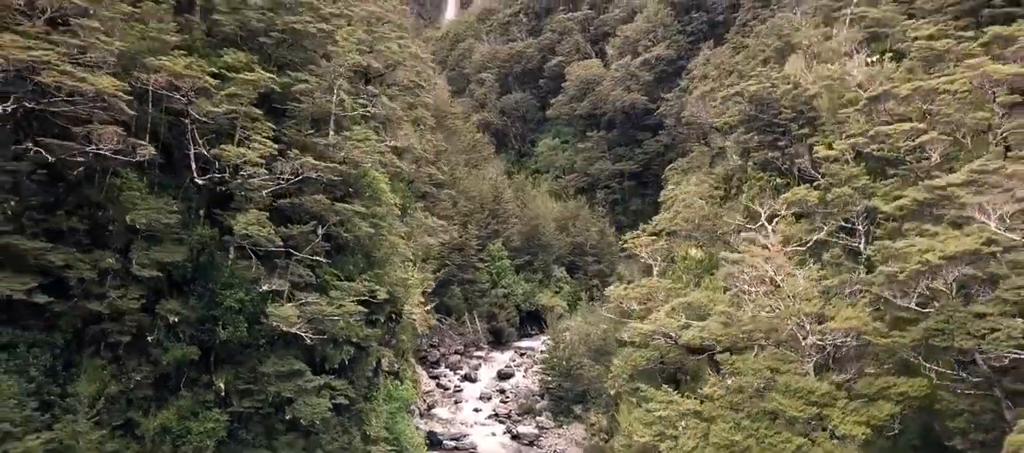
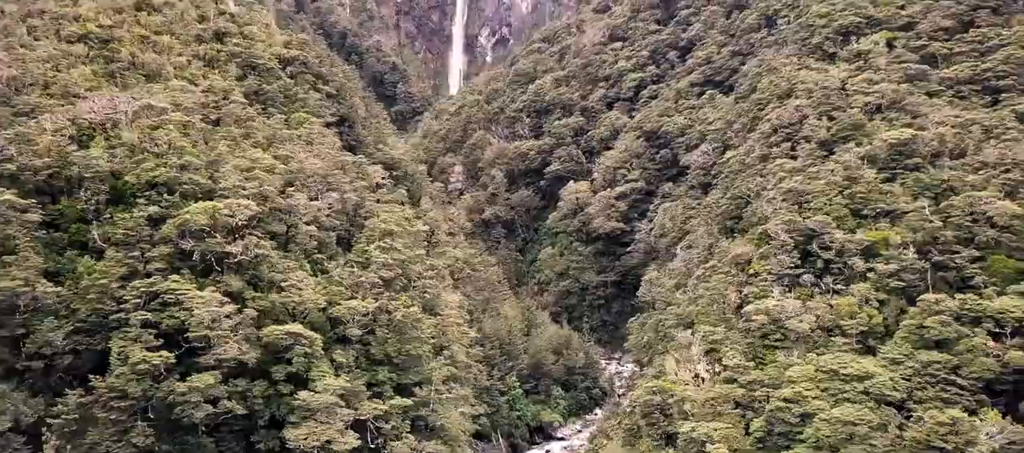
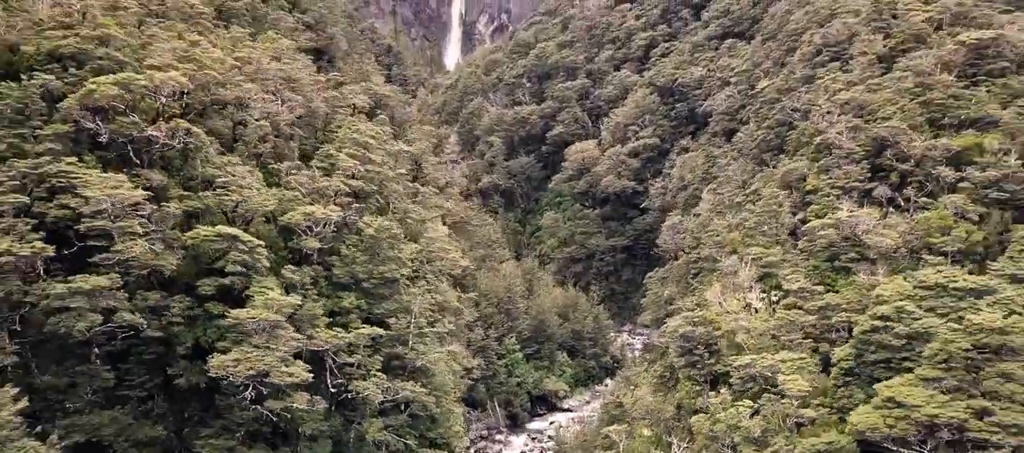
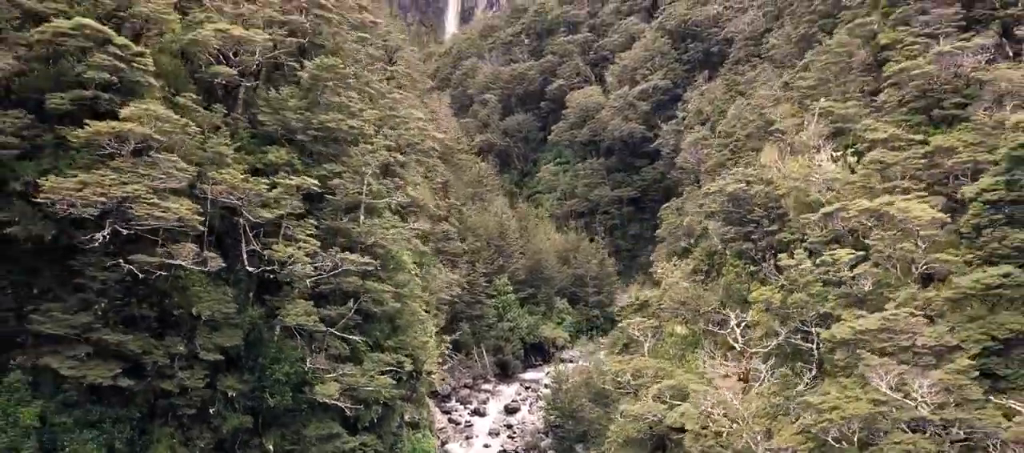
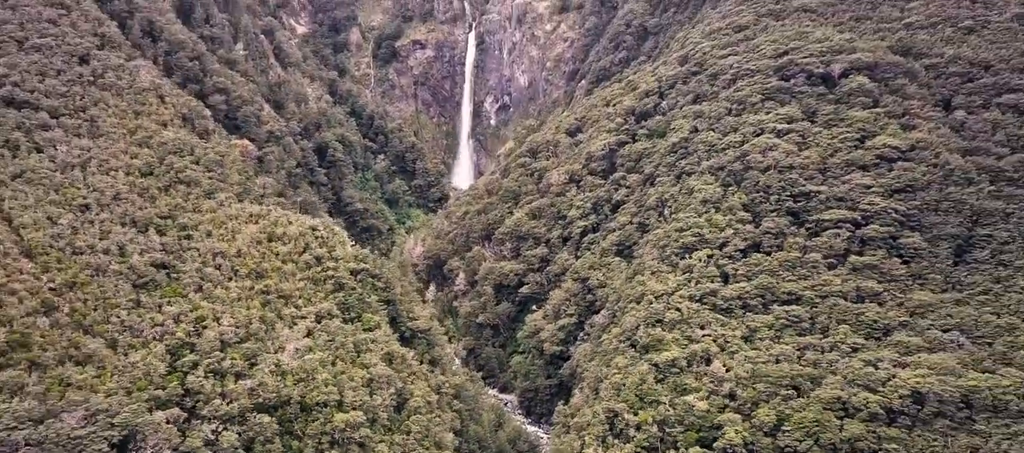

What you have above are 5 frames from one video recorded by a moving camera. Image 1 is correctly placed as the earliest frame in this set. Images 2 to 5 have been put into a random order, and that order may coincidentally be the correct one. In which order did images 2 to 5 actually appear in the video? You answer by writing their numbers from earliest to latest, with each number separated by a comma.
4, 3, 2, 5
